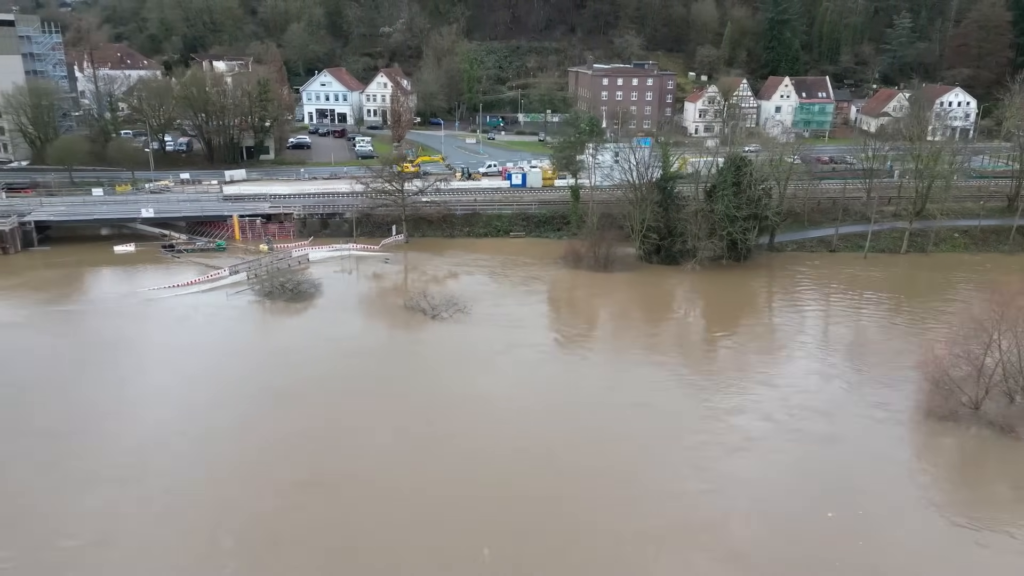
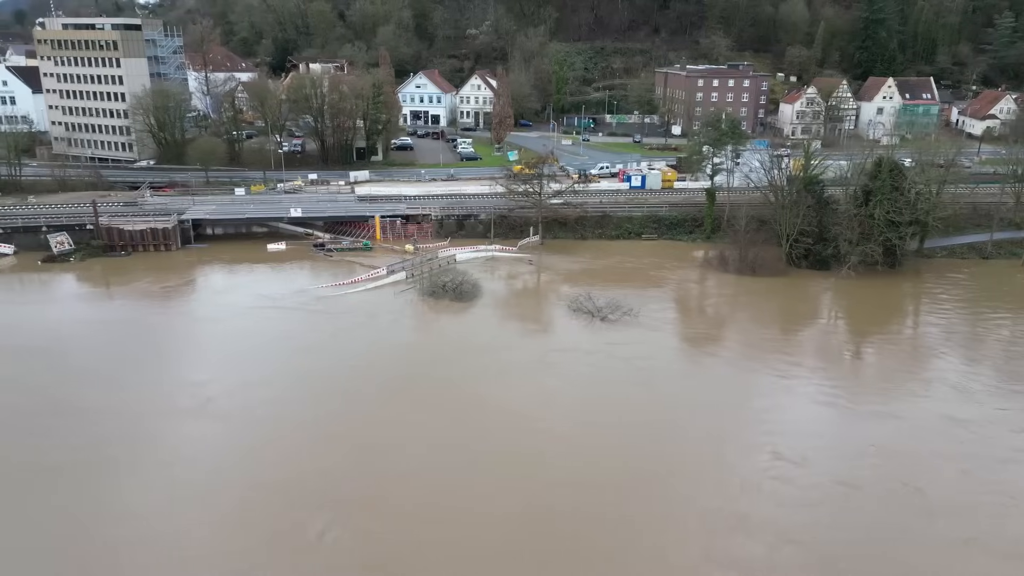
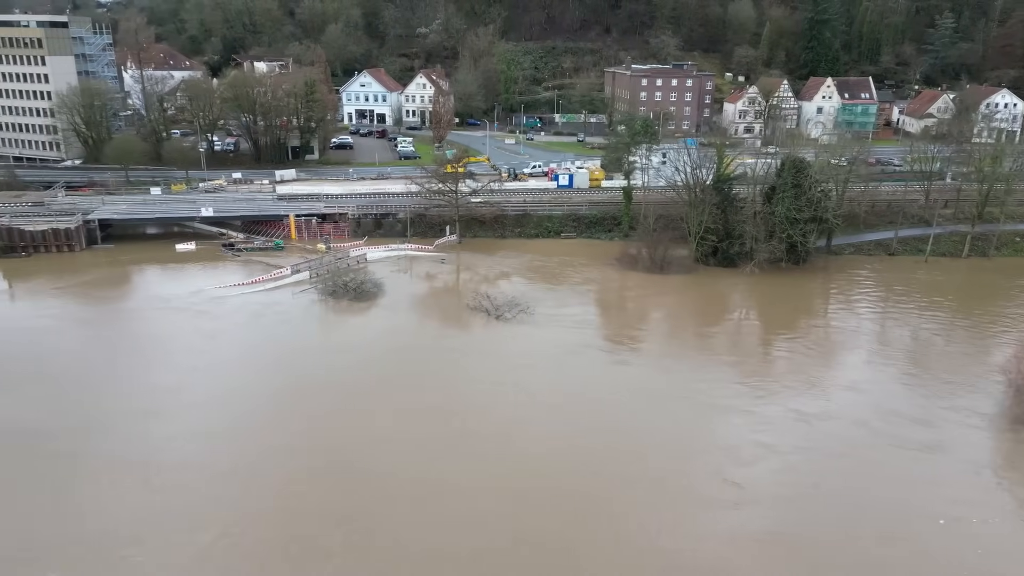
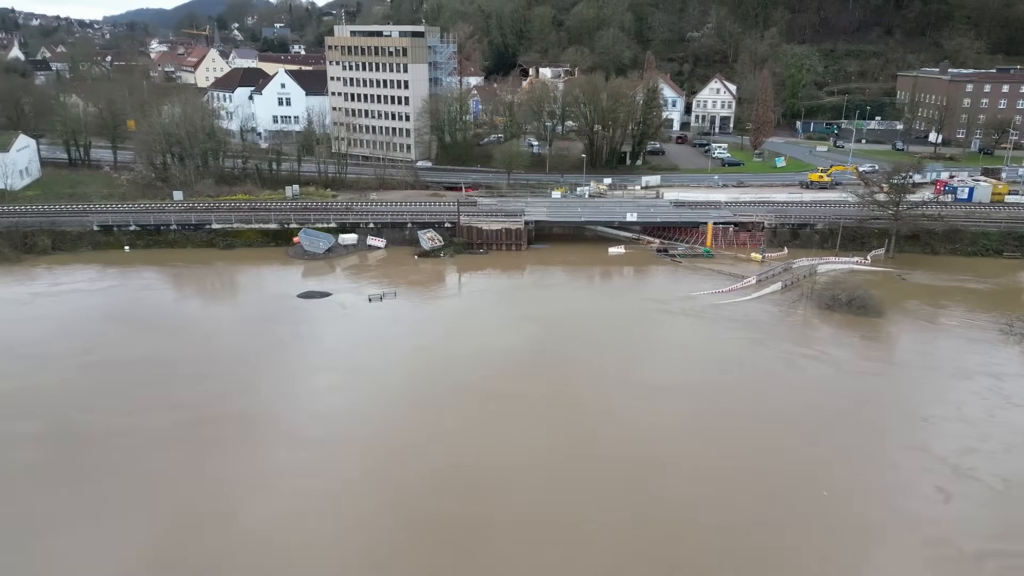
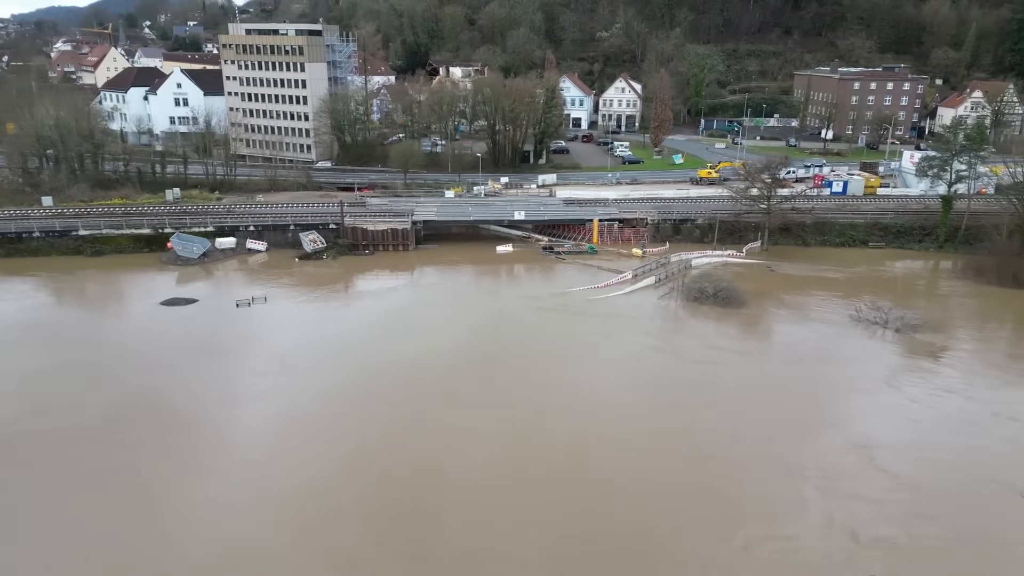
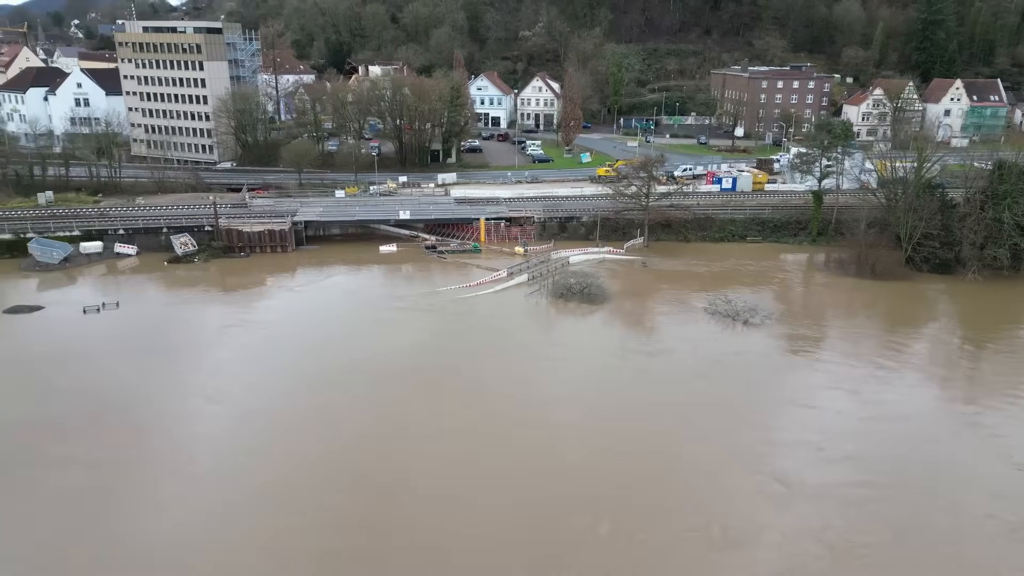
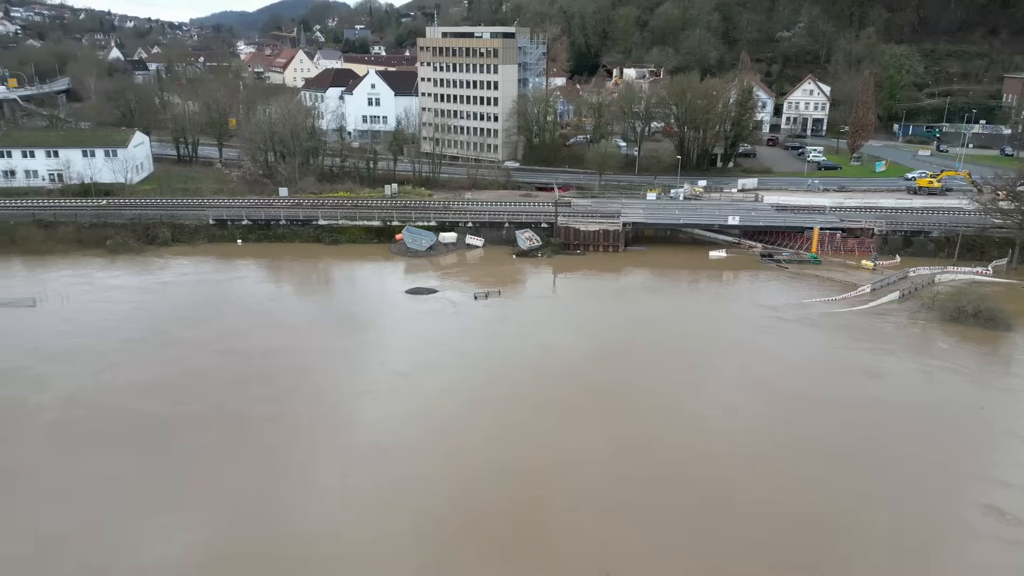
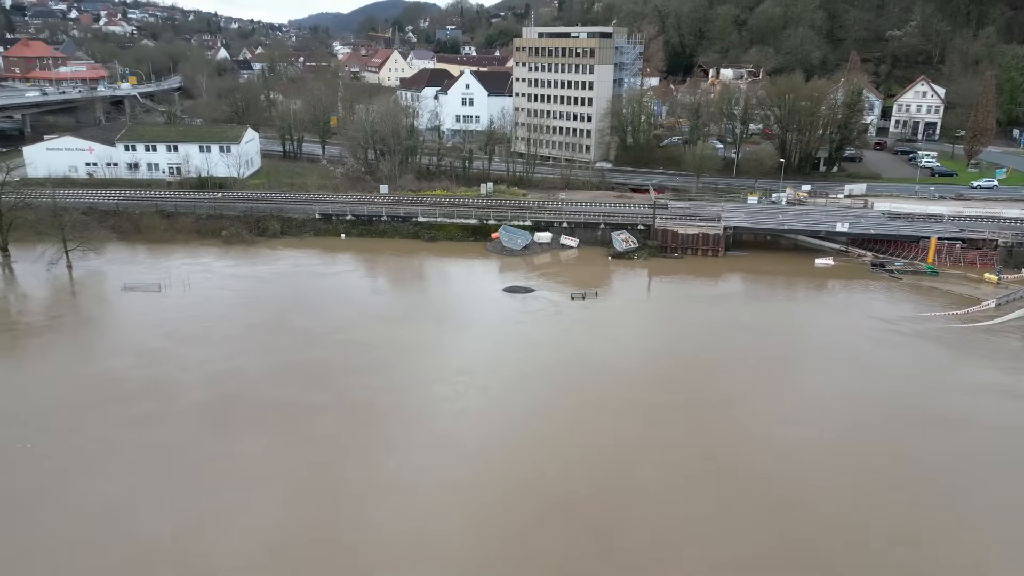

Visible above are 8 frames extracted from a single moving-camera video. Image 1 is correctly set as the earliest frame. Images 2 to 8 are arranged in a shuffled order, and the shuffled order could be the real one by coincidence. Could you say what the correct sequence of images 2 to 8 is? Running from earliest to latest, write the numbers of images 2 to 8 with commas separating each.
3, 2, 6, 5, 4, 7, 8
